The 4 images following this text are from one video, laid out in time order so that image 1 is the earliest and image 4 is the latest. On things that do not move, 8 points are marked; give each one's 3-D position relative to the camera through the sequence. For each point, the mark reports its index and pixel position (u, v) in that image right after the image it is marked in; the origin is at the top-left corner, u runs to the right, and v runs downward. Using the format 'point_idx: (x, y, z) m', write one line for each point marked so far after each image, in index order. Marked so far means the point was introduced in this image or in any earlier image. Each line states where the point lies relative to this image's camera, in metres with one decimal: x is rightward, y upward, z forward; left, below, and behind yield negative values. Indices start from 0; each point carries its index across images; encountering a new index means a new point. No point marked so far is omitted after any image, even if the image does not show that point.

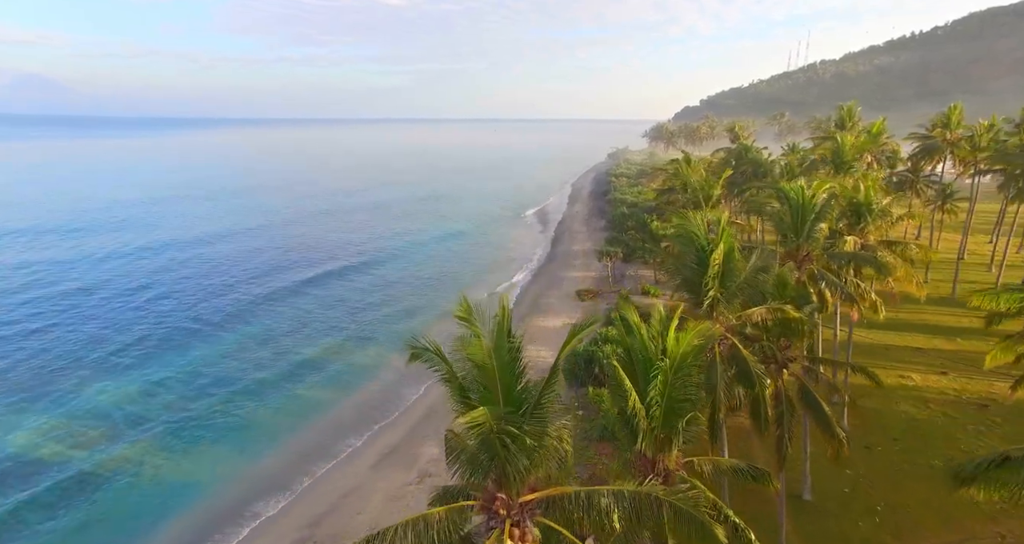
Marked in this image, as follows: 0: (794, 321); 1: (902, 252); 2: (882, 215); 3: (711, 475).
0: (+6.6, -1.1, +12.9) m
1: (+13.7, +0.7, +19.3) m
2: (+12.8, +2.0, +19.1) m
3: (+3.6, -3.6, +9.9) m
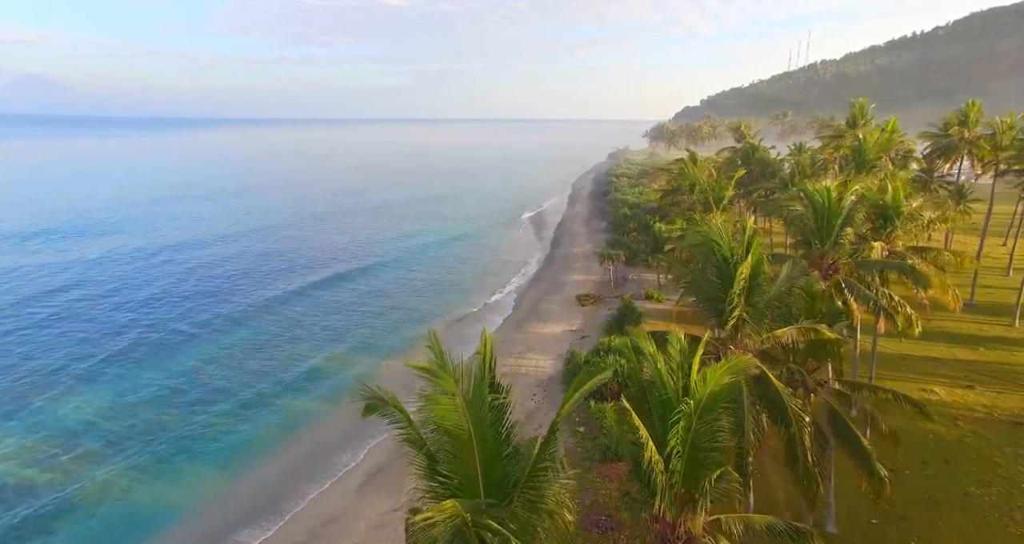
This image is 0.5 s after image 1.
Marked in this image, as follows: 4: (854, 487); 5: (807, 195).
0: (+6.5, -1.4, +11.2) m
1: (+13.5, +0.4, +17.7) m
2: (+12.6, +1.7, +17.5) m
3: (+3.4, -3.9, +8.2) m
4: (+10.9, -6.9, +17.7) m
5: (+8.6, +2.2, +16.0) m
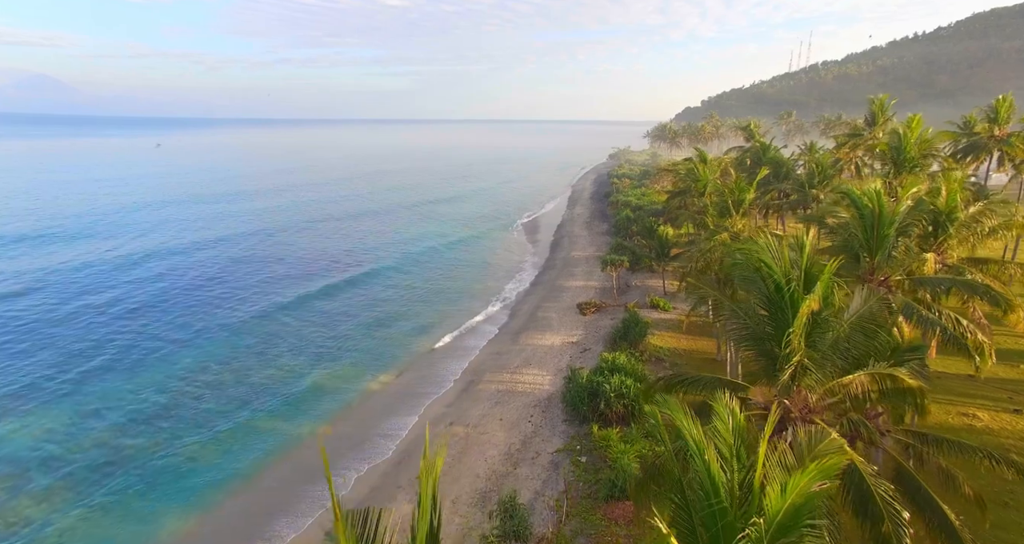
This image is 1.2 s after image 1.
0: (+6.3, -1.9, +8.8) m
1: (+13.3, 0.0, +15.3) m
2: (+12.4, +1.3, +15.1) m
3: (+3.2, -4.3, +5.8) m
4: (+10.7, -7.4, +15.3) m
5: (+8.4, +1.8, +13.6) m
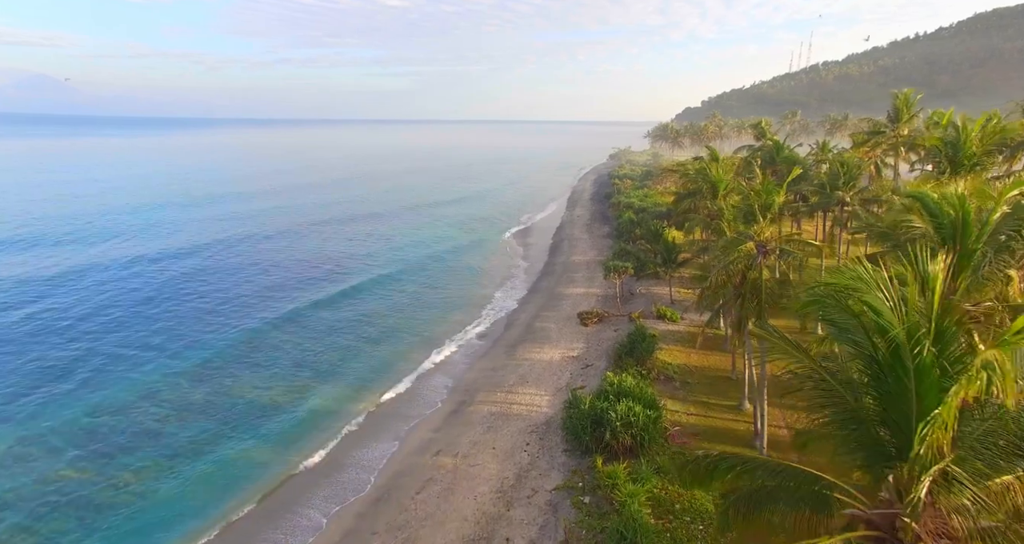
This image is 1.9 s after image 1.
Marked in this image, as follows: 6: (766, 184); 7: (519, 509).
0: (+6.0, -2.3, +6.2) m
1: (+13.1, -0.5, +12.7) m
2: (+12.2, +0.8, +12.4) m
3: (+3.0, -4.8, +3.2) m
4: (+10.5, -7.8, +12.6) m
5: (+8.1, +1.3, +11.0) m
6: (+8.8, +3.2, +20.4) m
7: (+0.2, -8.0, +18.7) m
